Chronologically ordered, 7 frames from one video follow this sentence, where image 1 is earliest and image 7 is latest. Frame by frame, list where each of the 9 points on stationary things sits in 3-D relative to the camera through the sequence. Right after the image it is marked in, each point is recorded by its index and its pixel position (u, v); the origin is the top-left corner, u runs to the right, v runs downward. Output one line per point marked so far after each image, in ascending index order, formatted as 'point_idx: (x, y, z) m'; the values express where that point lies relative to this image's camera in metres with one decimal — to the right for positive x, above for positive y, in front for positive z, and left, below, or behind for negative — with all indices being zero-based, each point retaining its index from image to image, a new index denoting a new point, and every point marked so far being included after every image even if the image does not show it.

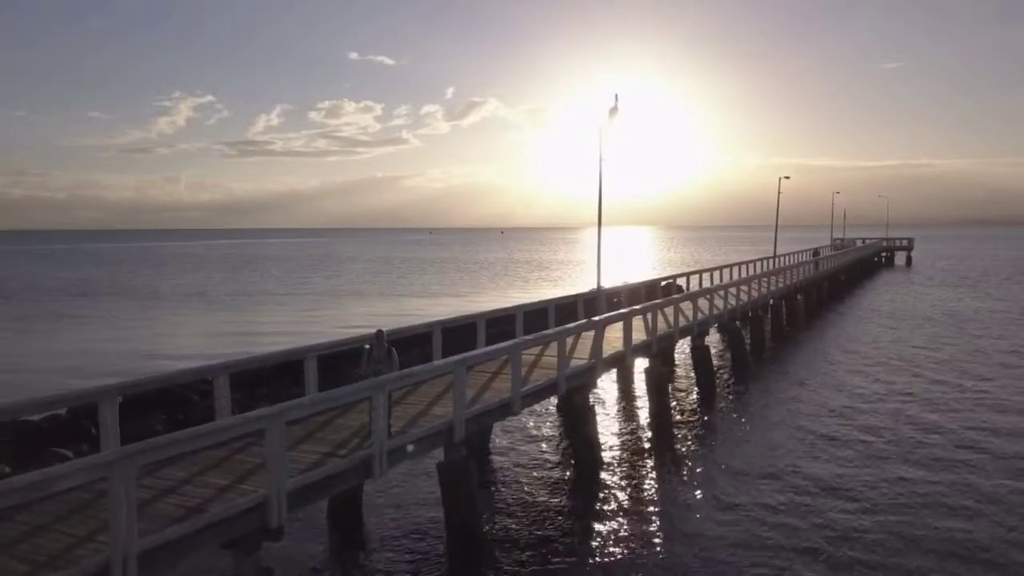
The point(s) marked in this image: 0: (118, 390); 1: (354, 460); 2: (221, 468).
0: (-3.6, -0.9, +7.0) m
1: (-1.4, -1.6, +7.0) m
2: (-2.5, -1.6, +6.6) m
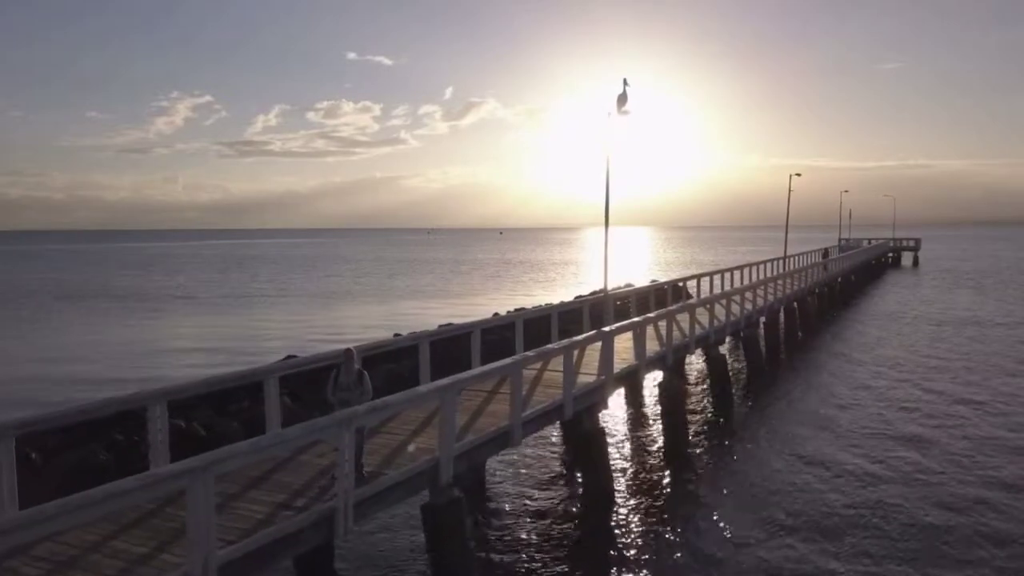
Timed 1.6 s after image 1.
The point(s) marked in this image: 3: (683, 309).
0: (-3.0, -0.9, +6.7) m
1: (-0.8, -1.6, +6.8) m
2: (-1.9, -1.6, +6.4) m
3: (+3.1, -0.4, +13.6) m
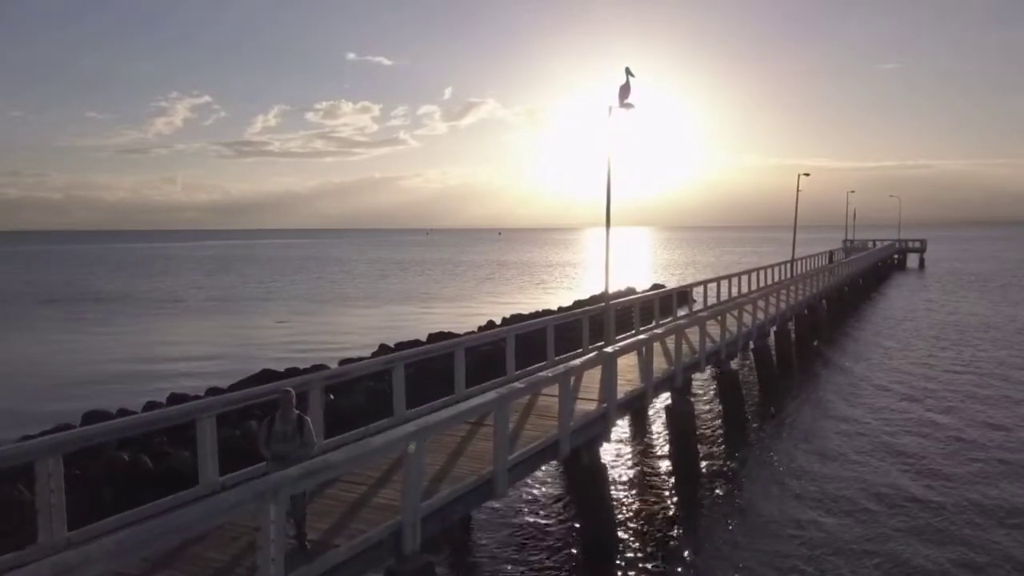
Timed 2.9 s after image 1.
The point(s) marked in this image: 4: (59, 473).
0: (-3.2, -1.1, +5.4) m
1: (-0.9, -1.8, +5.5) m
2: (-2.1, -1.8, +5.1) m
3: (+2.9, -0.5, +12.3) m
4: (-3.2, -1.3, +5.5) m
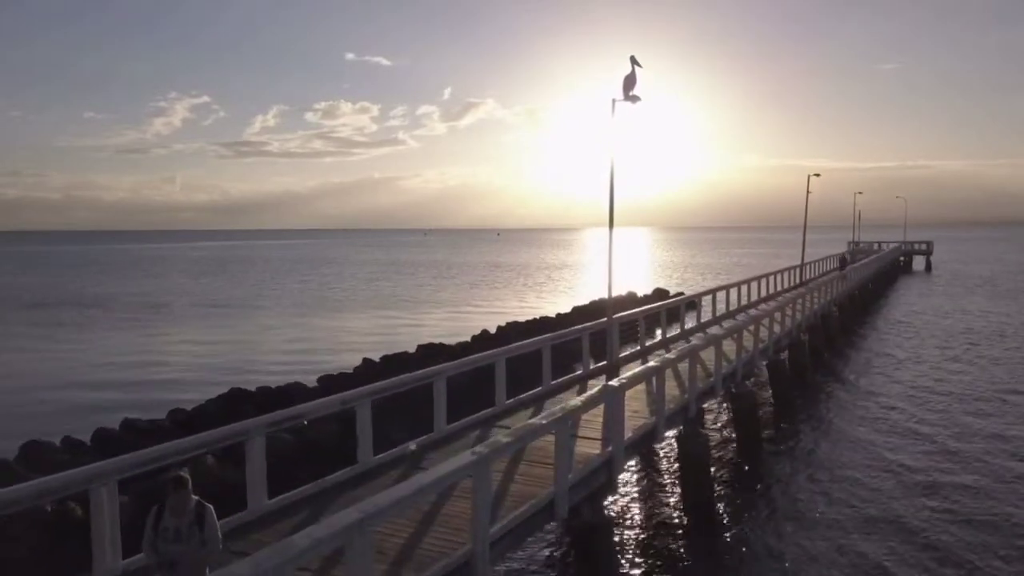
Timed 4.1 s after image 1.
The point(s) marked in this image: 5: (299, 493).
0: (-3.3, -1.3, +4.0) m
1: (-1.0, -2.0, +4.1) m
2: (-2.2, -2.0, +3.7) m
3: (+2.8, -0.8, +10.8) m
4: (-3.4, -1.5, +4.1) m
5: (-1.8, -1.7, +6.6) m
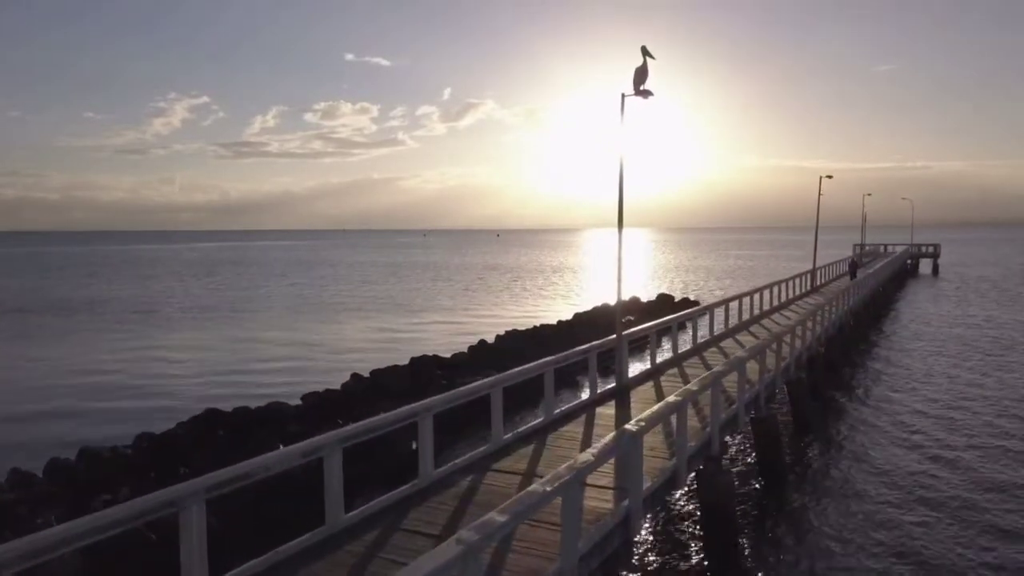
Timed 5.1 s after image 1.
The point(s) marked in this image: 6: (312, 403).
0: (-3.3, -1.5, +2.8) m
1: (-1.1, -2.2, +2.9) m
2: (-2.2, -2.2, +2.5) m
3: (+2.8, -1.0, +9.6) m
4: (-3.4, -1.8, +2.9) m
5: (-1.8, -2.0, +5.4) m
6: (-4.0, -2.3, +15.4) m
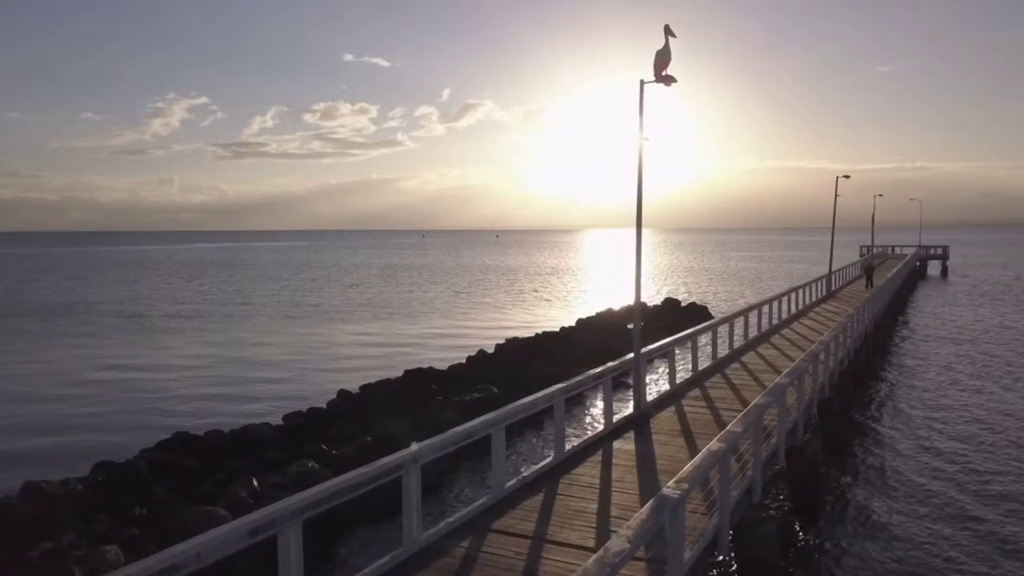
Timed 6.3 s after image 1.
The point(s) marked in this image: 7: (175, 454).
0: (-3.2, -1.7, +1.4) m
1: (-1.0, -2.4, +1.5) m
2: (-2.2, -2.3, +1.1) m
3: (+2.8, -1.1, +8.3) m
4: (-3.3, -1.9, +1.5) m
5: (-1.8, -2.1, +4.0) m
6: (-4.0, -2.5, +14.0) m
7: (-5.3, -2.5, +12.0) m
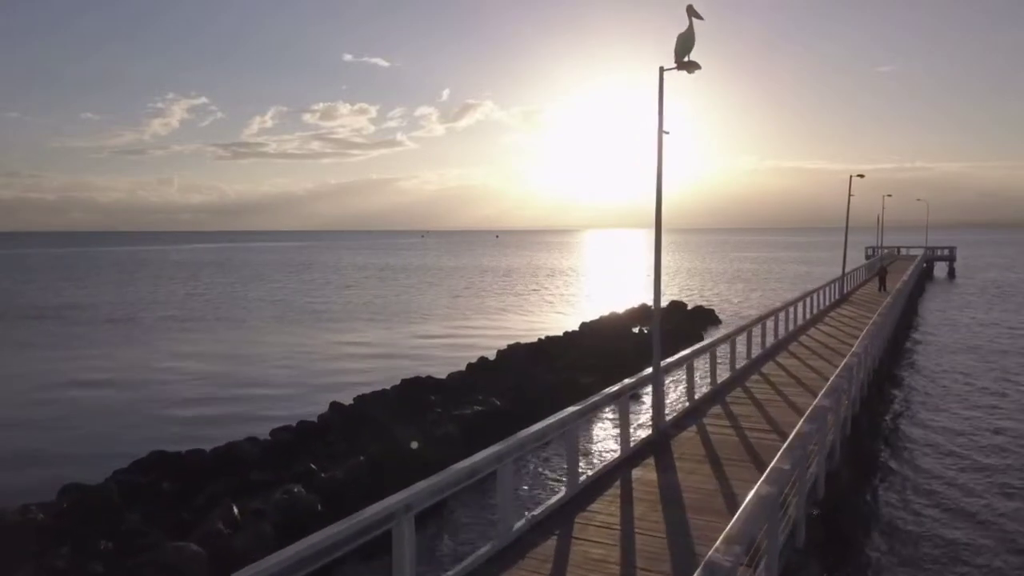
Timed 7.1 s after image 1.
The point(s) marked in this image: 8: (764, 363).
0: (-3.2, -1.8, +0.4) m
1: (-0.9, -2.5, +0.5) m
2: (-2.1, -2.4, +0.1) m
3: (+2.9, -1.2, +7.3) m
4: (-3.2, -2.0, +0.5) m
5: (-1.7, -2.2, +3.1) m
6: (-3.9, -2.6, +13.1) m
7: (-5.2, -2.6, +11.0) m
8: (+4.8, -1.4, +14.7) m
